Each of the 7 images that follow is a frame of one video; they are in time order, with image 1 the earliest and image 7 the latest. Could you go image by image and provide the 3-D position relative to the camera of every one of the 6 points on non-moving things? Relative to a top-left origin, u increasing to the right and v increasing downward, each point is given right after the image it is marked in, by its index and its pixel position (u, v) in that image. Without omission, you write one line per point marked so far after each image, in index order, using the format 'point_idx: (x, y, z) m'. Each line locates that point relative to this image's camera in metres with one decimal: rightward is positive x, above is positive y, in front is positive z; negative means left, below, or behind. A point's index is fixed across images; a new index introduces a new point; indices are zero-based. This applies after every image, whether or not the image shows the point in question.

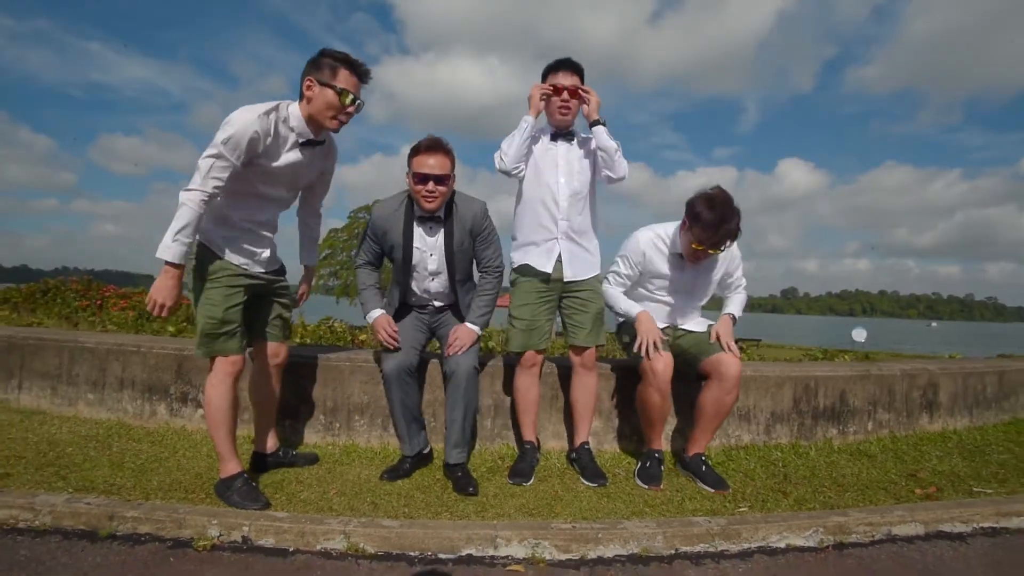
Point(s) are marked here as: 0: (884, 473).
0: (+2.3, -1.1, +3.7) m
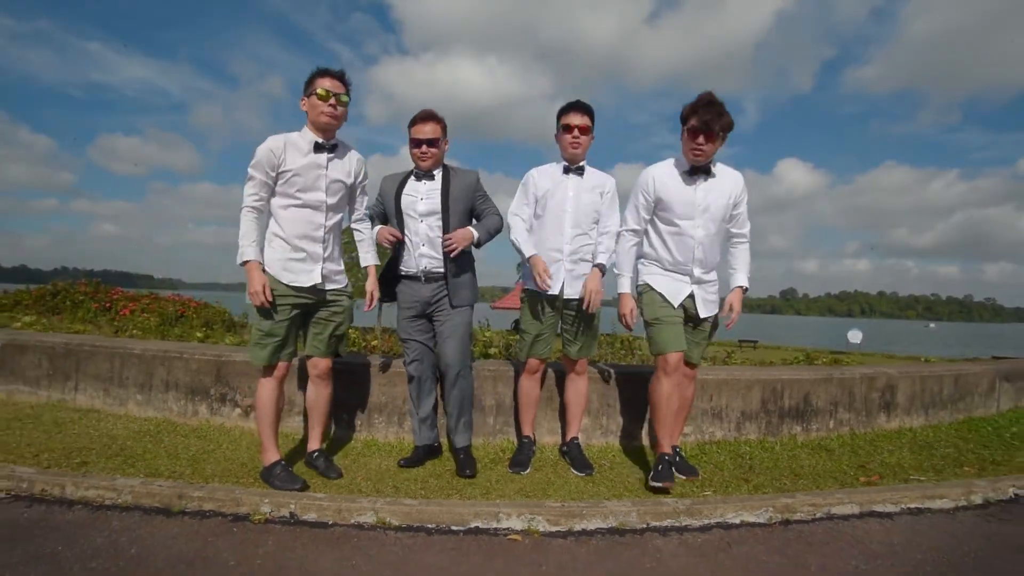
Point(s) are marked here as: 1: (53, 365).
0: (+2.3, -1.2, +4.2) m
1: (-3.4, -0.6, +4.5) m
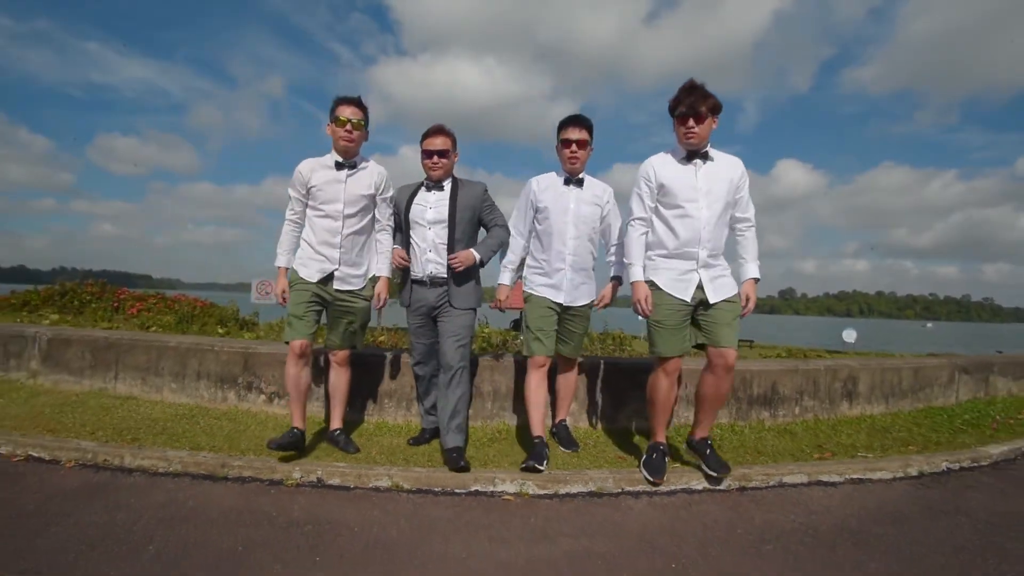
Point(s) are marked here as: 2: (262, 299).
0: (+2.2, -1.2, +4.7) m
1: (-3.4, -0.6, +5.0) m
2: (-4.5, -0.2, +10.5) m
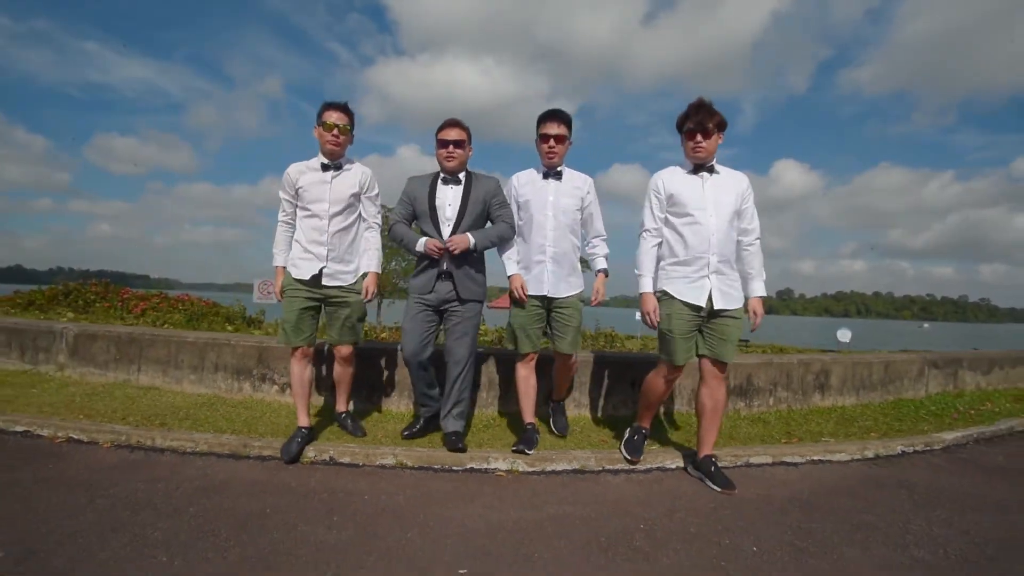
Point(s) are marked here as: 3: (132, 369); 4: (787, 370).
0: (+2.2, -1.2, +5.1) m
1: (-3.5, -0.5, +5.3) m
2: (-4.5, -0.2, +10.9) m
3: (-3.4, -0.7, +5.3) m
4: (+2.7, -0.8, +5.8) m
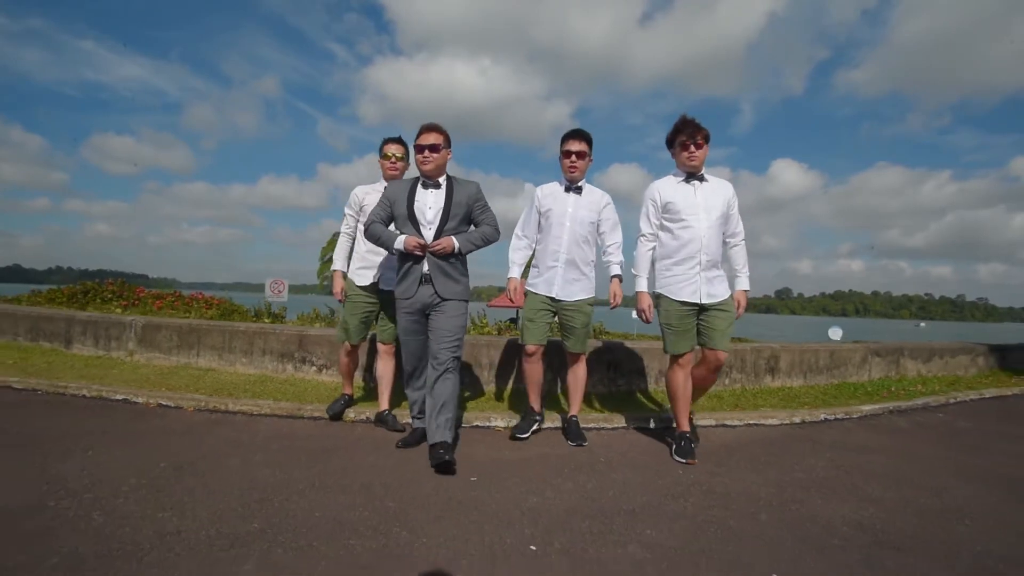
0: (+2.1, -1.2, +6.2) m
1: (-3.5, -0.5, +6.4) m
2: (-4.6, -0.2, +11.9) m
3: (-3.4, -0.7, +6.4) m
4: (+2.6, -0.8, +6.9) m
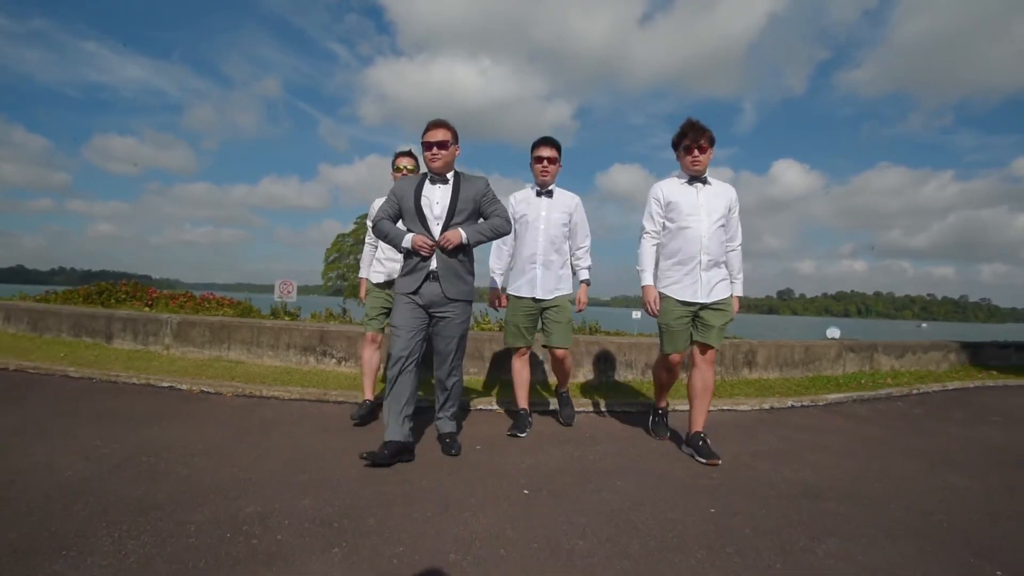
0: (+2.1, -1.2, +6.9) m
1: (-3.5, -0.5, +7.1) m
2: (-4.6, -0.2, +12.6) m
3: (-3.4, -0.7, +7.1) m
4: (+2.6, -0.8, +7.6) m
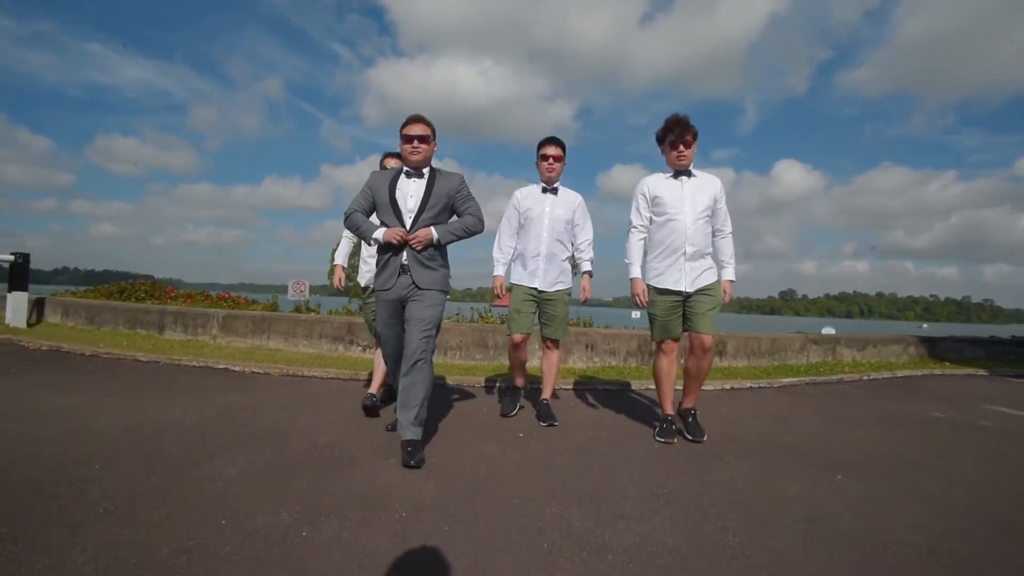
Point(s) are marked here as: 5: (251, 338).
0: (+2.1, -1.2, +8.0) m
1: (-3.5, -0.5, +8.2) m
2: (-4.6, -0.2, +13.7) m
3: (-3.4, -0.7, +8.2) m
4: (+2.6, -0.8, +8.7) m
5: (-3.6, -0.7, +8.2) m
